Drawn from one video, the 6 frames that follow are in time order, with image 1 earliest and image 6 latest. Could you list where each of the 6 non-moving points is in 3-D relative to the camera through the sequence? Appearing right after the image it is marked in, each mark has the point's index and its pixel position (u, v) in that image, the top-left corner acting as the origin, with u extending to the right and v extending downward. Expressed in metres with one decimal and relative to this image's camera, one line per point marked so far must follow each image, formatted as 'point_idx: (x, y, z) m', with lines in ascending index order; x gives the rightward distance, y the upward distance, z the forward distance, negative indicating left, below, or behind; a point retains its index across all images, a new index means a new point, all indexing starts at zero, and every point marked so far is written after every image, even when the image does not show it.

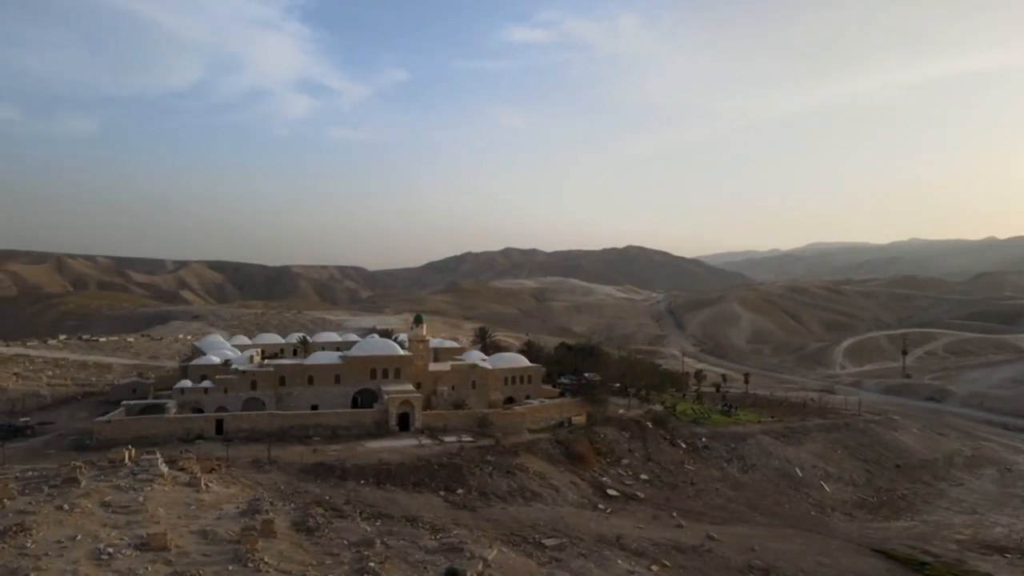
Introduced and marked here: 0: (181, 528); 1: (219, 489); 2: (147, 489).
0: (-7.4, -5.3, +16.6) m
1: (-7.5, -5.2, +19.3) m
2: (-8.8, -4.8, +18.0) m
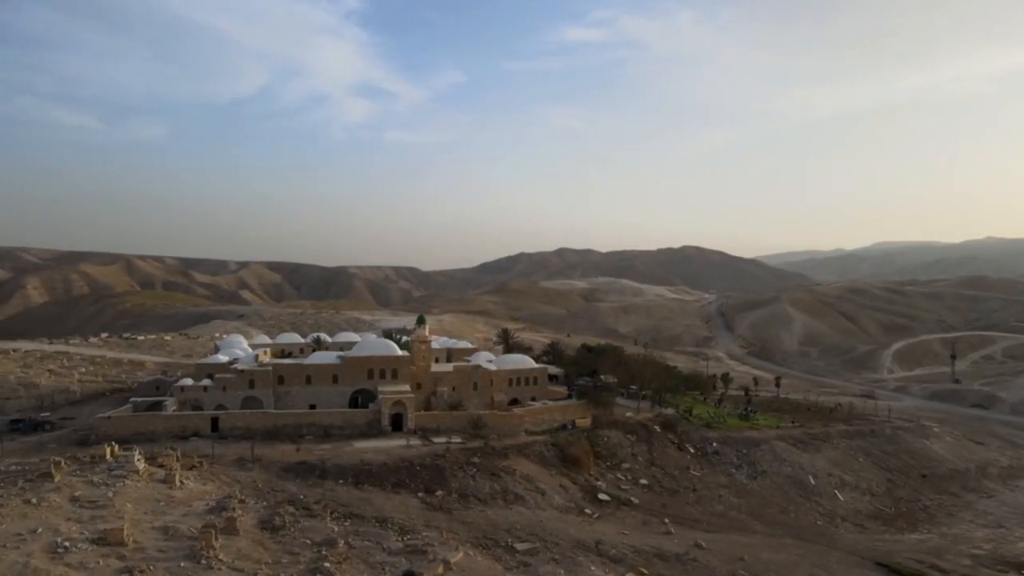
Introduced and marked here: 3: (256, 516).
0: (-8.4, -5.3, +17.0) m
1: (-8.3, -5.2, +19.6) m
2: (-9.7, -4.8, +18.4) m
3: (-6.4, -5.7, +18.7) m
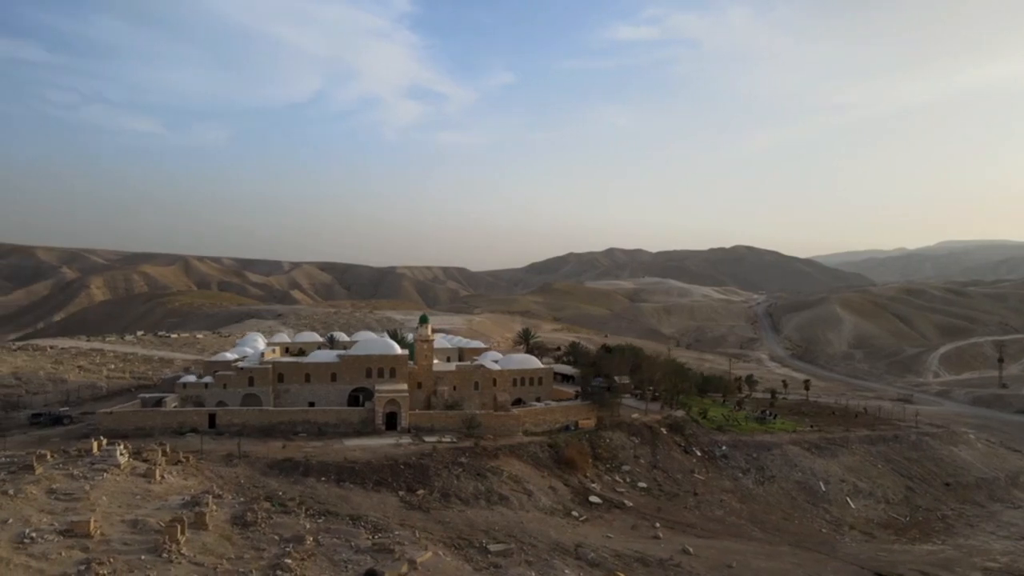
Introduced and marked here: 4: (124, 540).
0: (-9.2, -5.3, +17.4) m
1: (-9.0, -5.1, +20.0) m
2: (-10.5, -4.8, +18.9) m
3: (-7.2, -5.7, +19.0) m
4: (-8.5, -5.5, +16.5) m
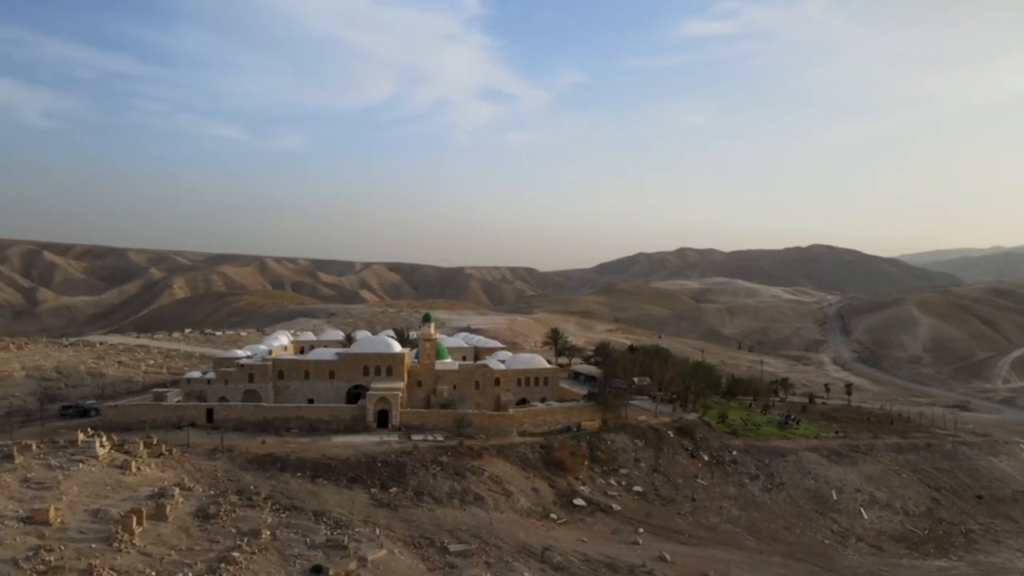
0: (-10.5, -5.2, +18.1) m
1: (-10.0, -5.1, +20.7) m
2: (-11.5, -4.7, +19.8) m
3: (-8.2, -5.6, +19.5) m
4: (-9.8, -5.5, +17.1) m
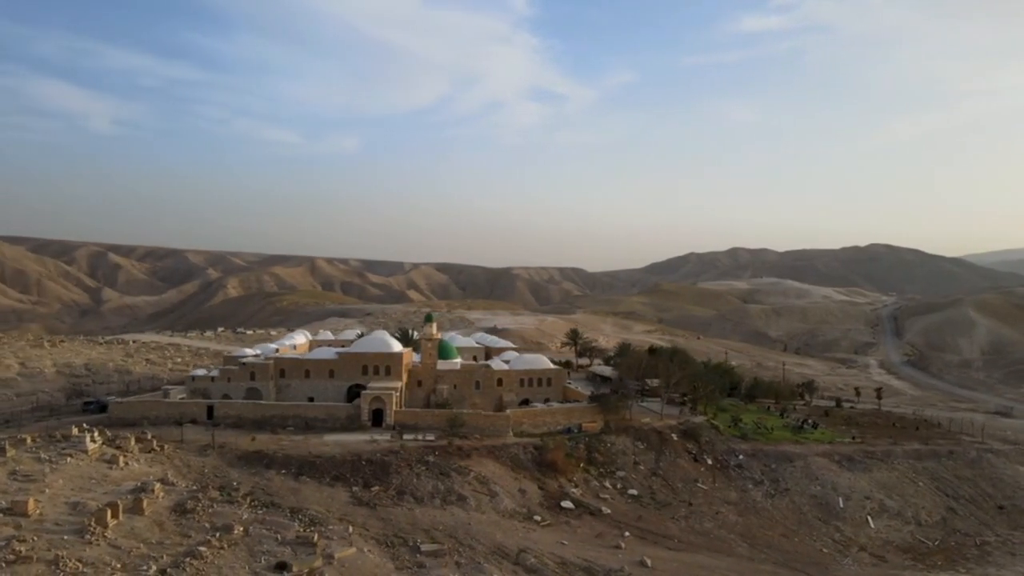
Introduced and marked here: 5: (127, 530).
0: (-11.3, -5.2, +18.7) m
1: (-10.6, -5.1, +21.3) m
2: (-12.2, -4.7, +20.4) m
3: (-9.0, -5.6, +20.0) m
4: (-10.7, -5.5, +17.7) m
5: (-9.2, -5.8, +18.0) m
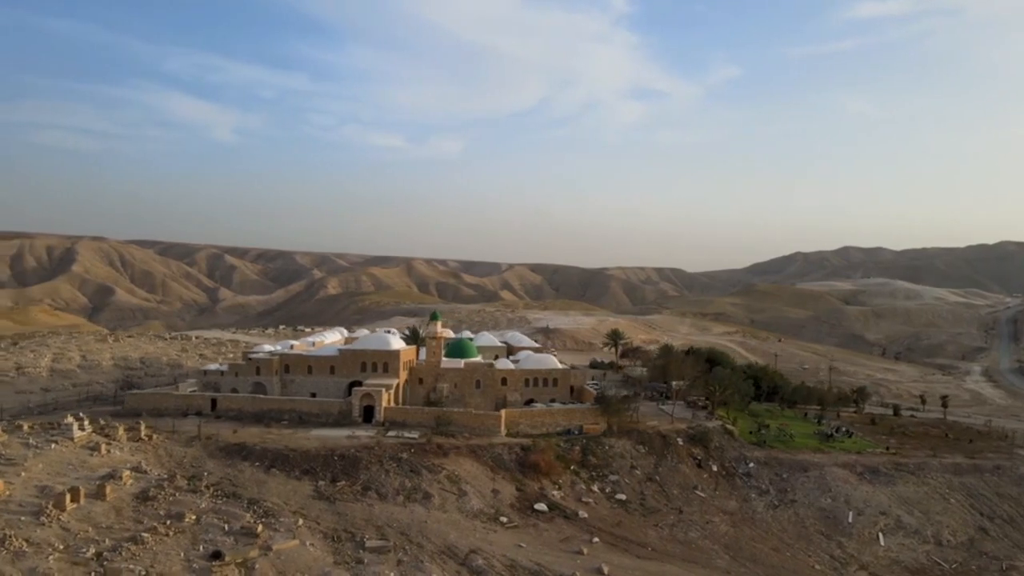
0: (-12.8, -5.1, +20.0) m
1: (-11.8, -5.0, +22.5) m
2: (-13.5, -4.6, +21.8) m
3: (-10.3, -5.5, +20.9) m
4: (-12.4, -5.4, +18.9) m
5: (-10.8, -5.7, +19.0) m
